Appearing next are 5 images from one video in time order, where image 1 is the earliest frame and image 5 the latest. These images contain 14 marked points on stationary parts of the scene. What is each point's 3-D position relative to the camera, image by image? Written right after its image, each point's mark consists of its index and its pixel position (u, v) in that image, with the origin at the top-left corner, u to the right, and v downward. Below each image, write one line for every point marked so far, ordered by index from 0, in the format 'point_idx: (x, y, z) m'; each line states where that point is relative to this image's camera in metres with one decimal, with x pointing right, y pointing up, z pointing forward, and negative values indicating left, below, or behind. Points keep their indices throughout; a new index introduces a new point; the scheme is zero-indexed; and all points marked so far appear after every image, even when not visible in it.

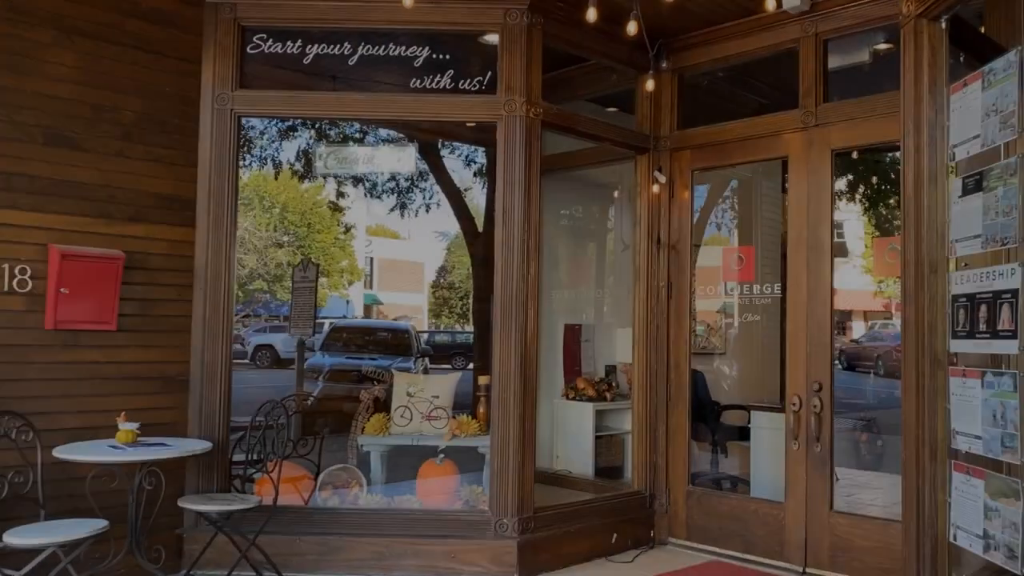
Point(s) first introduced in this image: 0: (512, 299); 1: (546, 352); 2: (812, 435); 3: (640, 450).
0: (0.0, 0.0, +4.1) m
1: (+0.2, -0.4, +5.5) m
2: (+1.5, -0.7, +4.1) m
3: (+0.7, -0.9, +4.7) m
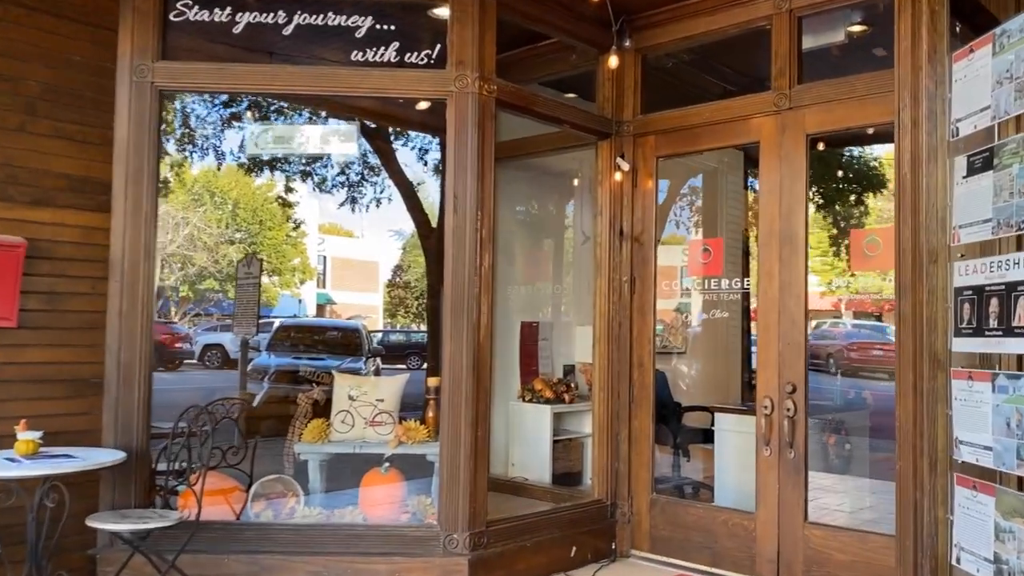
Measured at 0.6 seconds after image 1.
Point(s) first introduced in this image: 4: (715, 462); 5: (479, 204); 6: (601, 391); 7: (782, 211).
0: (-0.2, 0.0, +3.7) m
1: (-0.1, -0.4, +5.2) m
2: (+1.2, -0.7, +3.8) m
3: (+0.5, -0.9, +4.4) m
4: (+1.0, -0.9, +4.2) m
5: (-0.2, +0.4, +3.8) m
6: (+0.5, -0.6, +4.4) m
7: (+1.3, +0.4, +3.9) m
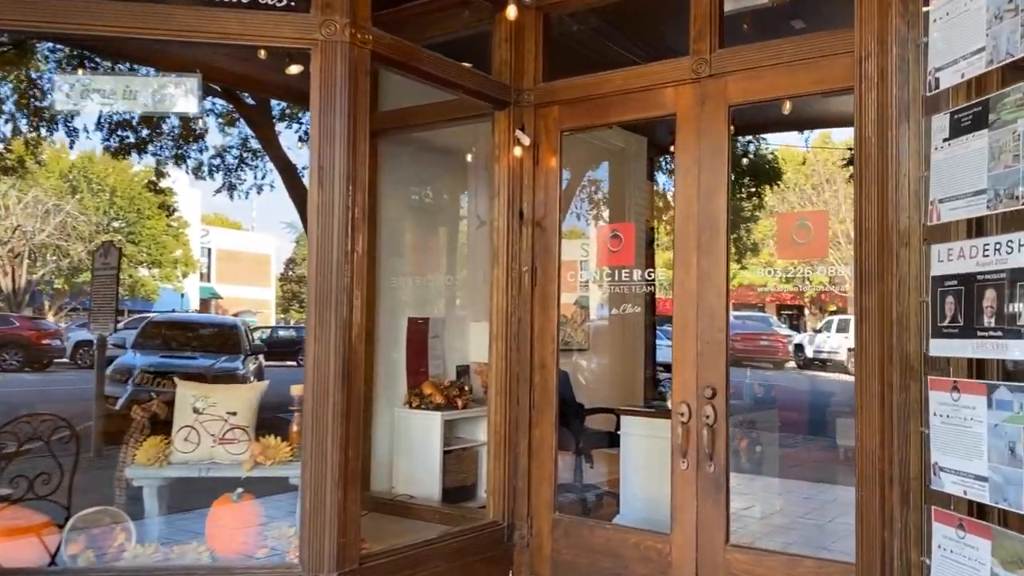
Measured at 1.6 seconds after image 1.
0: (-0.7, 0.0, +3.1) m
1: (-0.7, -0.3, +4.6) m
2: (+0.8, -0.7, +3.3) m
3: (-0.1, -0.9, +3.8) m
4: (+0.5, -0.8, +3.8) m
5: (-0.6, +0.4, +3.1) m
6: (-0.1, -0.5, +3.9) m
7: (+0.8, +0.4, +3.4) m
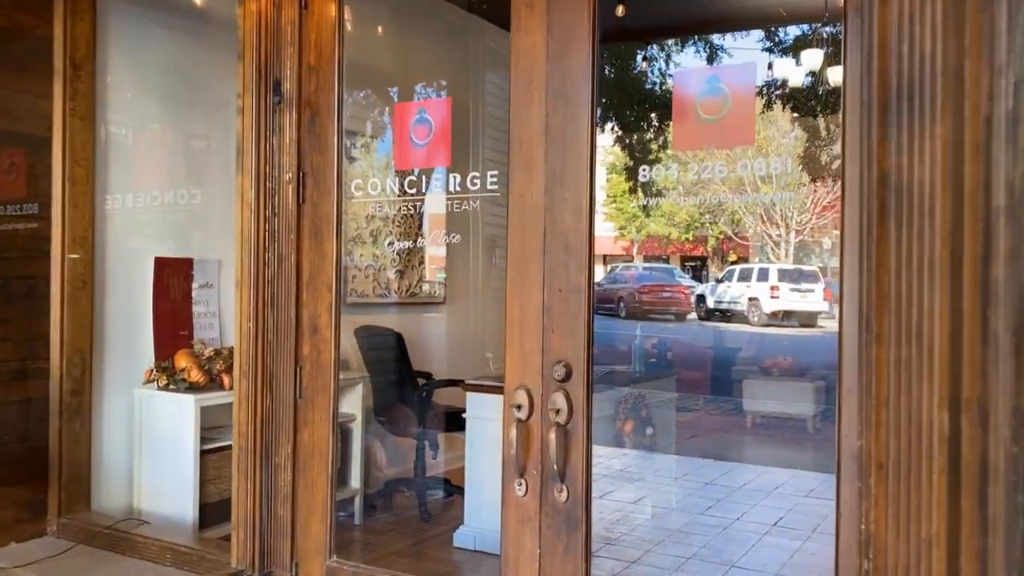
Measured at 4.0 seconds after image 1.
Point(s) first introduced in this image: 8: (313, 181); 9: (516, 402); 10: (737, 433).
0: (-1.3, +0.2, +1.6) m
1: (-1.5, -0.1, +3.1) m
2: (+0.1, -0.4, +2.0) m
3: (-0.8, -0.6, +2.5) m
4: (-0.2, -0.6, +2.5) m
5: (-1.2, +0.6, +1.6) m
6: (-0.8, -0.3, +2.5) m
7: (+0.1, +0.6, +2.1) m
8: (-0.6, +0.3, +2.5) m
9: (0.0, -0.3, +2.1) m
10: (+1.5, -1.0, +5.7) m
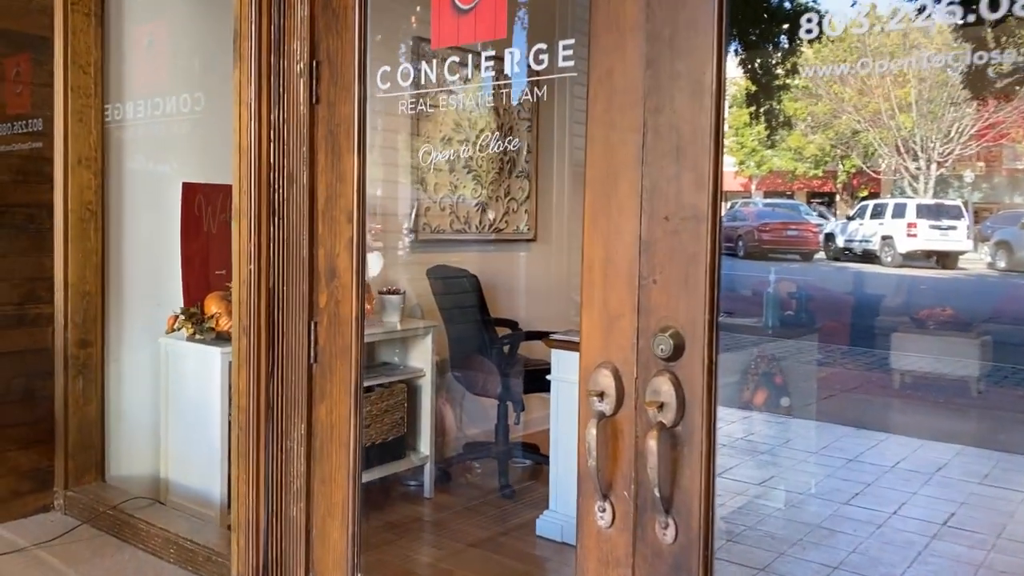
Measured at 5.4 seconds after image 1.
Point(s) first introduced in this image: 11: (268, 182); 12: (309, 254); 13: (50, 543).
0: (-1.2, +0.3, +1.1) m
1: (-1.2, +0.2, +2.6) m
2: (+0.2, -0.3, +1.4) m
3: (-0.6, -0.5, +1.9) m
4: (0.0, -0.4, +1.8) m
5: (-1.2, +0.7, +1.1) m
6: (-0.6, -0.1, +1.9) m
7: (+0.2, +0.7, +1.3) m
8: (-0.4, +0.5, +1.8) m
9: (+0.2, -0.2, +1.4) m
10: (+2.1, -0.6, +4.8) m
11: (-0.5, +0.3, +1.9) m
12: (-0.4, +0.1, +1.8) m
13: (-1.3, -0.7, +2.3) m
